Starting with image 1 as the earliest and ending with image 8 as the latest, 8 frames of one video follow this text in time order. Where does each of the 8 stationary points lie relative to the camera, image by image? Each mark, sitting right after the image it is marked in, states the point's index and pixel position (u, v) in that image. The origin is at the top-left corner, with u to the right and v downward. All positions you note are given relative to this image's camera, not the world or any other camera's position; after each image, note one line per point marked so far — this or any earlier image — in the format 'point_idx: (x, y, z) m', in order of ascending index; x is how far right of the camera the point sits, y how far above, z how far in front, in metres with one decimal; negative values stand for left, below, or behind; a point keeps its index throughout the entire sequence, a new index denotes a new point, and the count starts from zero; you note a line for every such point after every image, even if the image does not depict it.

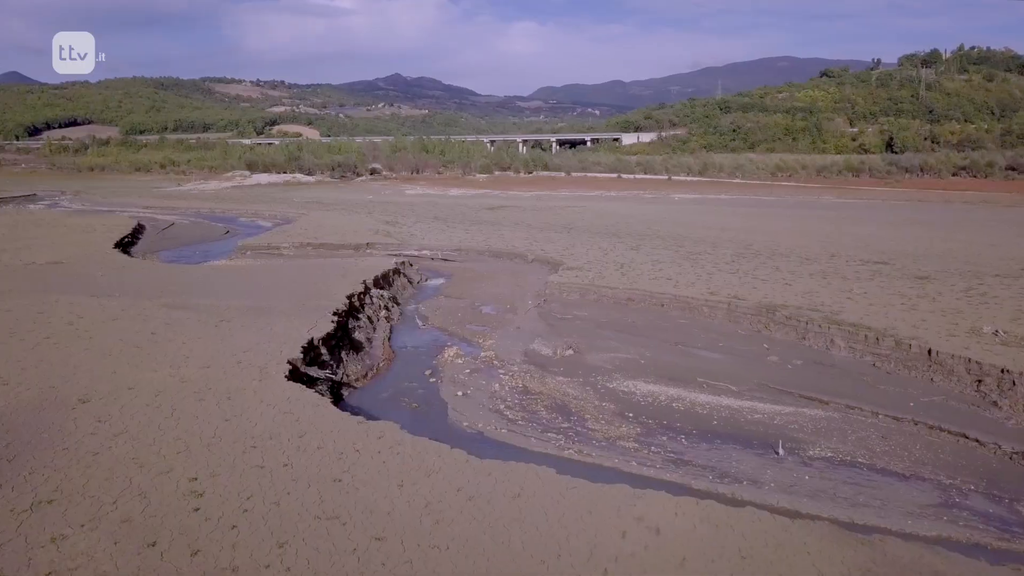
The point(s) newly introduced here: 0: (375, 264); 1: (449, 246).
0: (-2.3, +0.4, +14.1) m
1: (-1.4, +0.9, +18.1) m
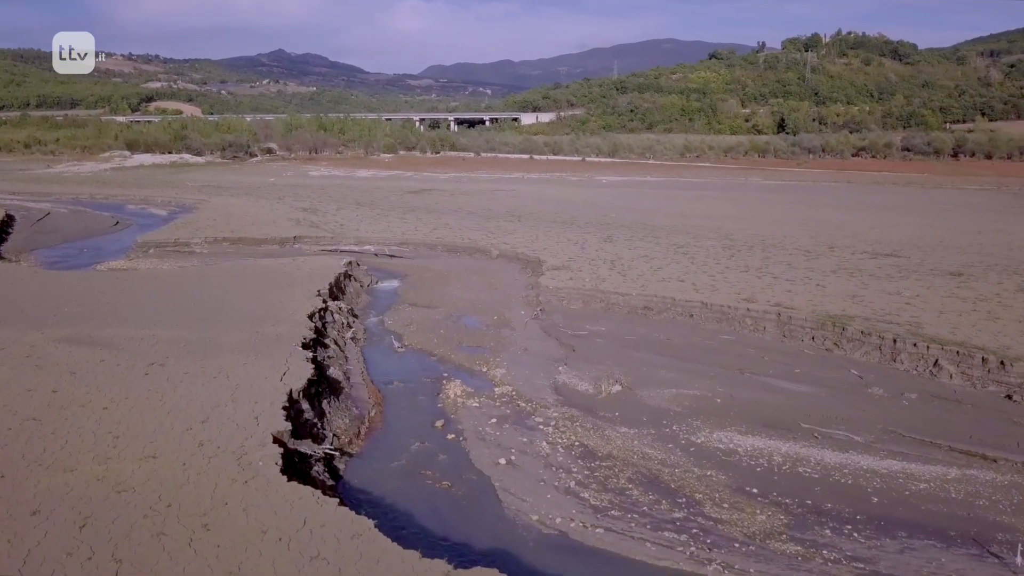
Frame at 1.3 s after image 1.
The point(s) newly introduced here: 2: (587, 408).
0: (-2.7, +0.3, +11.7) m
1: (-2.3, +0.9, +15.8) m
2: (+0.6, -1.0, +6.8) m
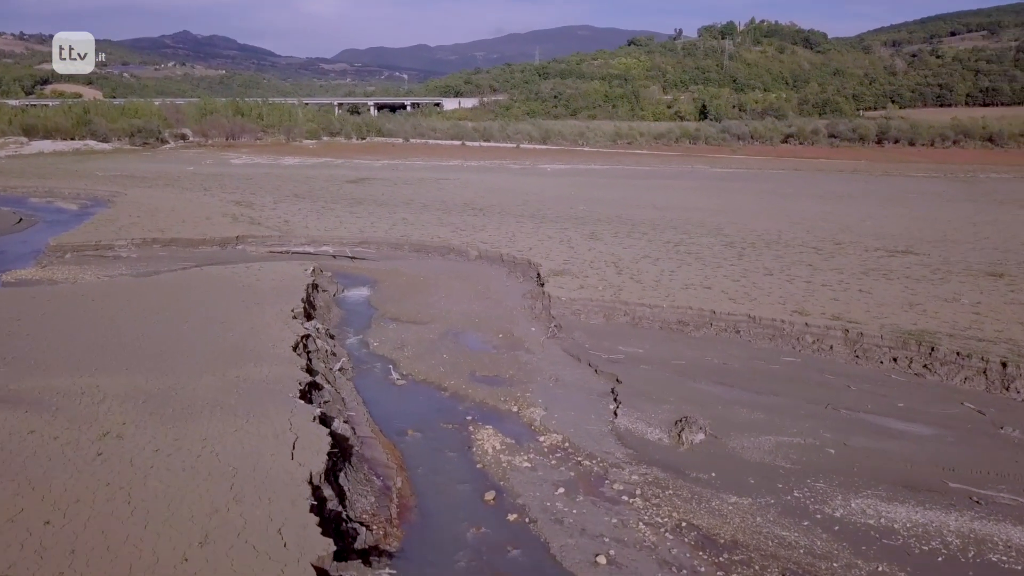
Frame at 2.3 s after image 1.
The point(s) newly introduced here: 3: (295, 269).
0: (-2.7, +0.2, +9.9) m
1: (-2.8, +0.9, +14.0) m
2: (+1.0, -1.2, +5.4) m
3: (-2.7, +0.2, +10.4) m
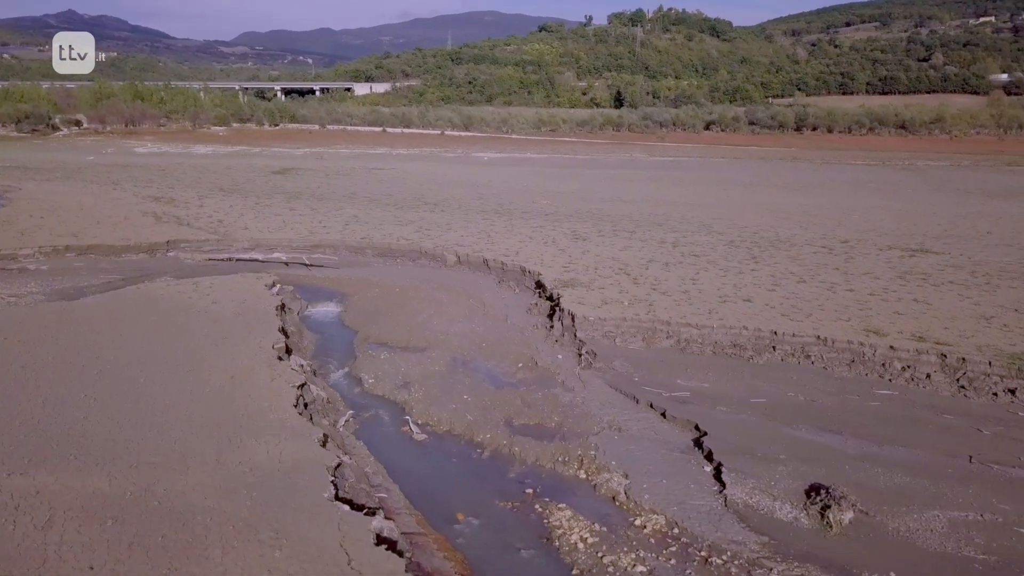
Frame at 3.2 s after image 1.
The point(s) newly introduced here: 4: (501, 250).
0: (-2.7, -0.1, +8.2) m
1: (-3.2, +0.7, +12.2) m
2: (+1.6, -1.4, +4.1) m
3: (-2.7, 0.0, +8.7) m
4: (-0.1, +0.5, +11.2) m
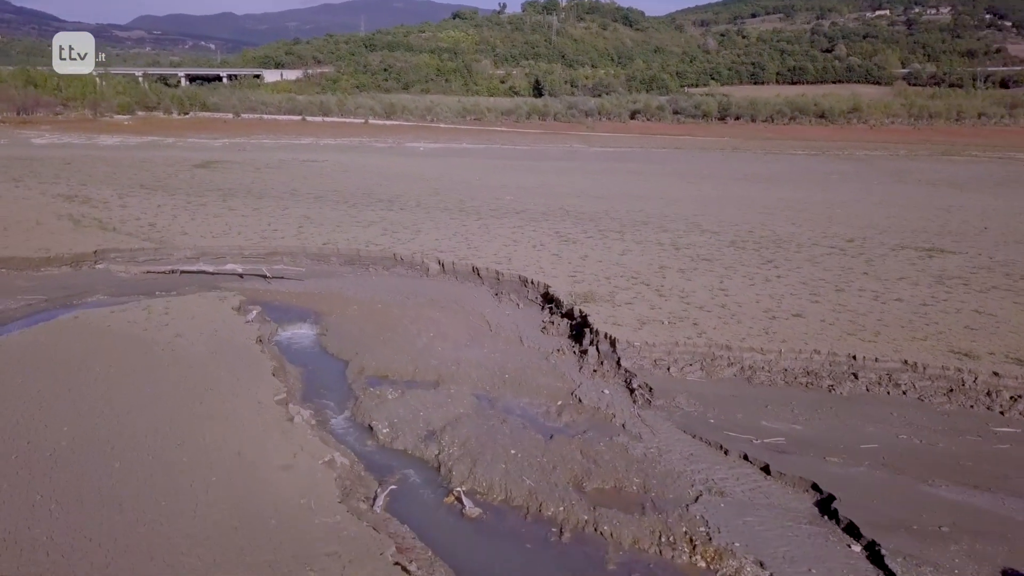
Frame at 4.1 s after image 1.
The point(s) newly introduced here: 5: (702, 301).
0: (-2.5, -0.3, +6.7) m
1: (-3.4, +0.5, +10.7) m
2: (+2.2, -1.5, +3.2) m
3: (-2.6, -0.2, +7.3) m
4: (-0.3, +0.4, +10.0) m
5: (+1.8, -0.1, +7.7) m
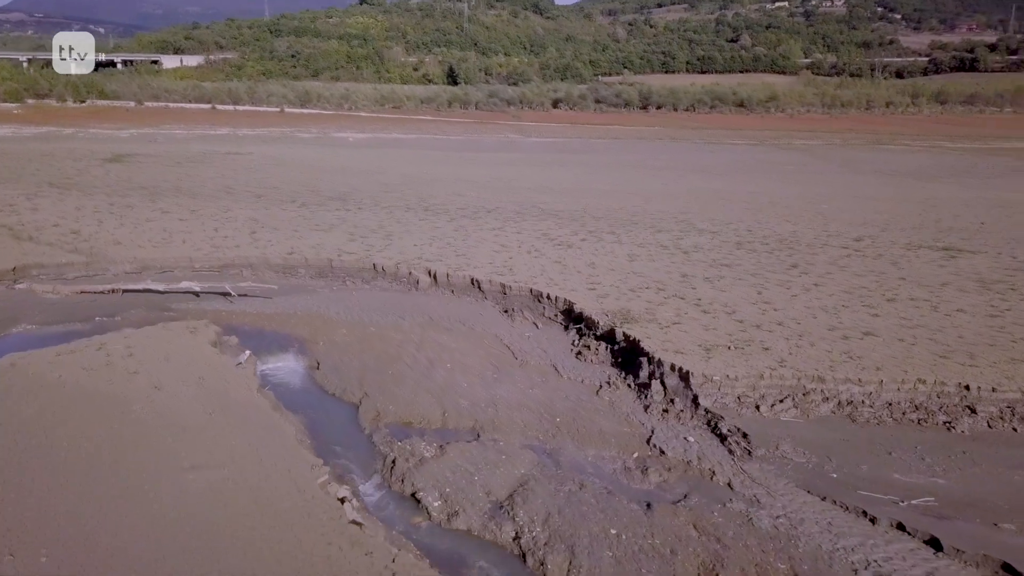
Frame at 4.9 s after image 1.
0: (-2.1, -0.5, +5.4) m
1: (-3.5, +0.3, +9.2) m
2: (+2.9, -1.7, +2.4) m
3: (-2.3, -0.4, +5.9) m
4: (-0.3, +0.3, +8.9) m
5: (+2.0, -0.3, +6.8) m
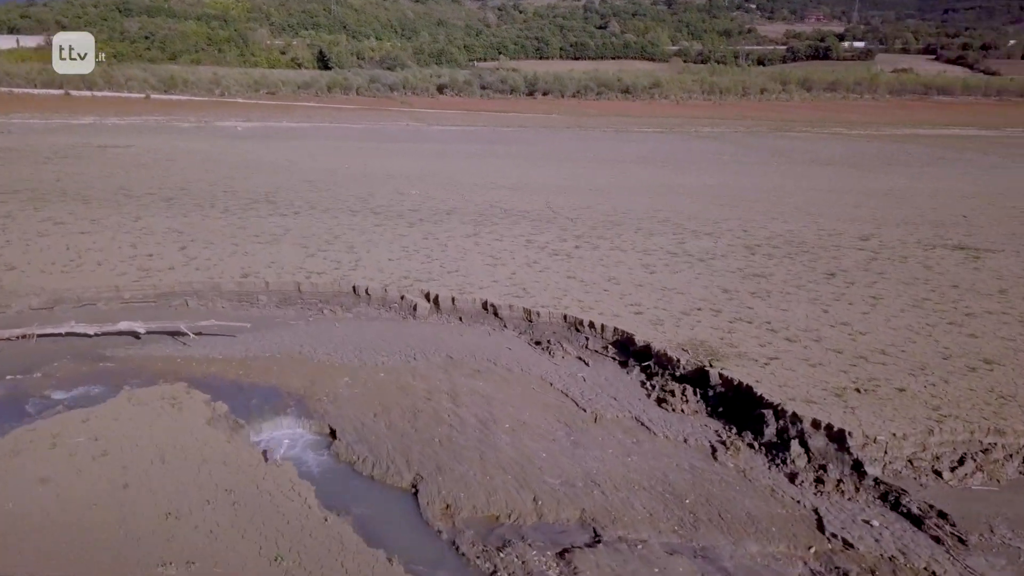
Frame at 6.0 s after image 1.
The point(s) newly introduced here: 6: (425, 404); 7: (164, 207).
0: (-1.5, -0.8, +3.8) m
1: (-3.4, 0.0, +7.4) m
2: (+4.0, -1.9, +1.6) m
3: (-1.7, -0.7, +4.3) m
4: (-0.2, 0.0, +7.5) m
5: (+2.4, -0.4, +5.8) m
6: (-0.6, -0.8, +5.5) m
7: (-4.6, +1.1, +11.2) m
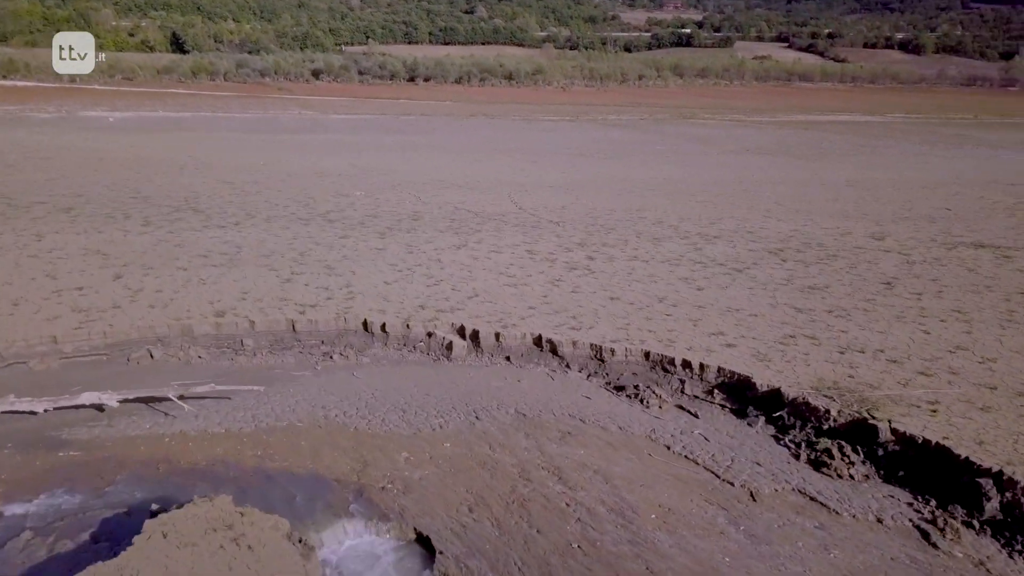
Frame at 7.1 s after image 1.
0: (-0.5, -1.1, +2.5) m
1: (-3.0, -0.3, +5.6) m
2: (+5.3, -2.0, +1.1) m
3: (-0.8, -1.0, +2.9) m
4: (+0.1, -0.2, +6.3) m
5: (+2.9, -0.6, +5.0) m
6: (+0.1, -1.0, +4.3) m
7: (-4.9, +0.8, +9.3) m
